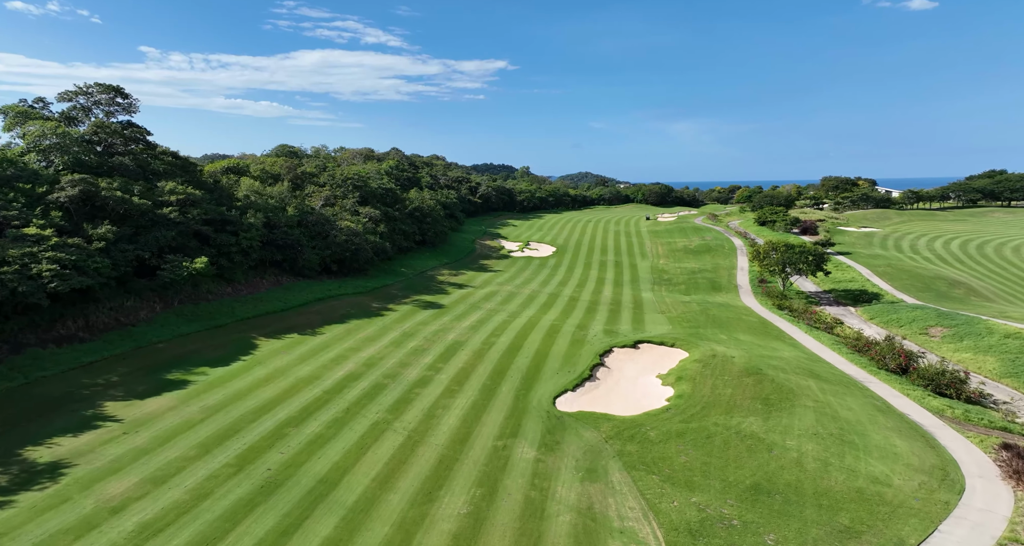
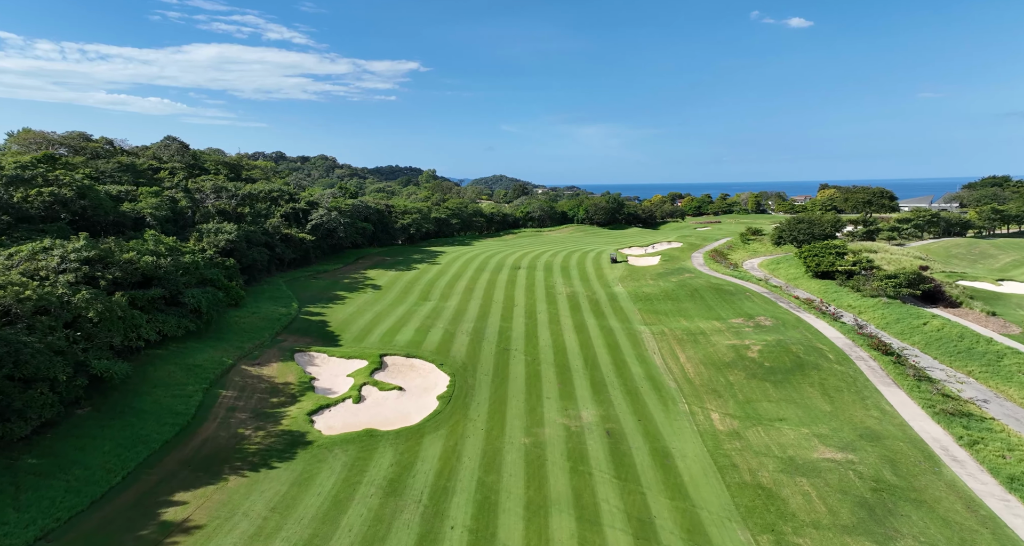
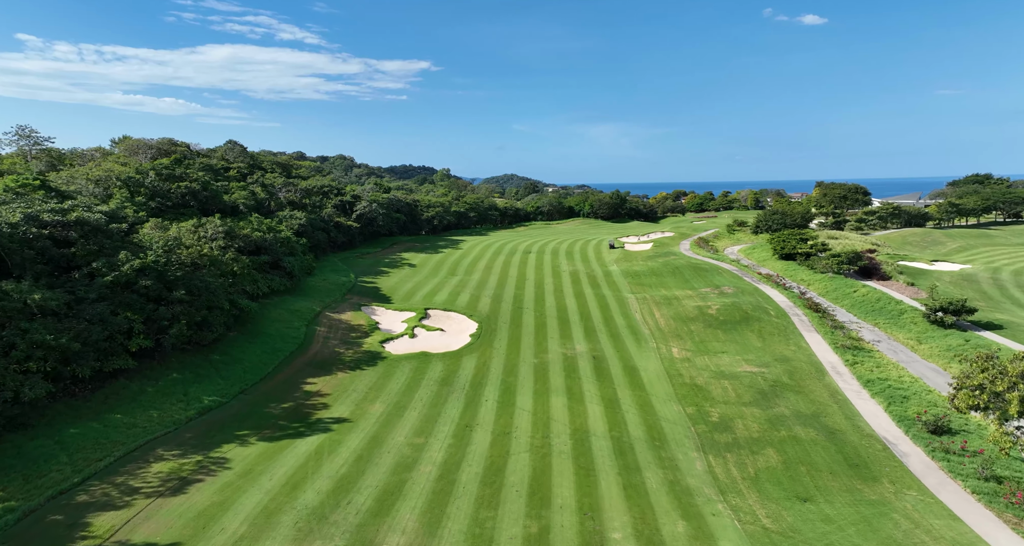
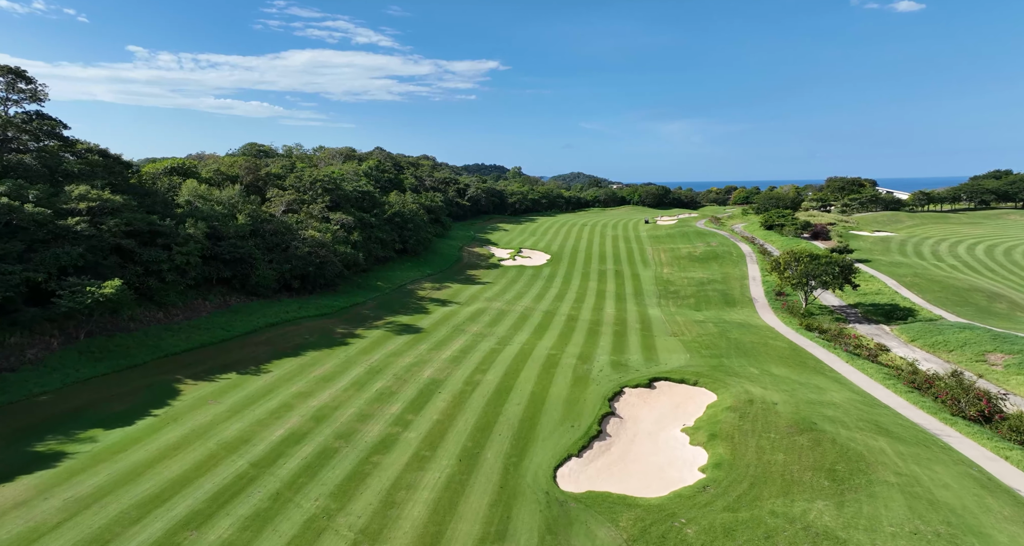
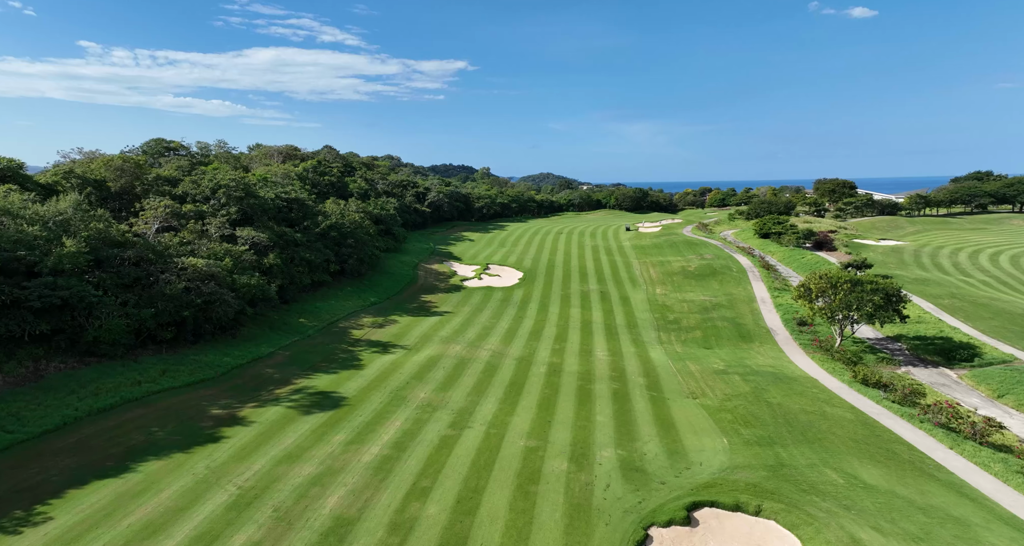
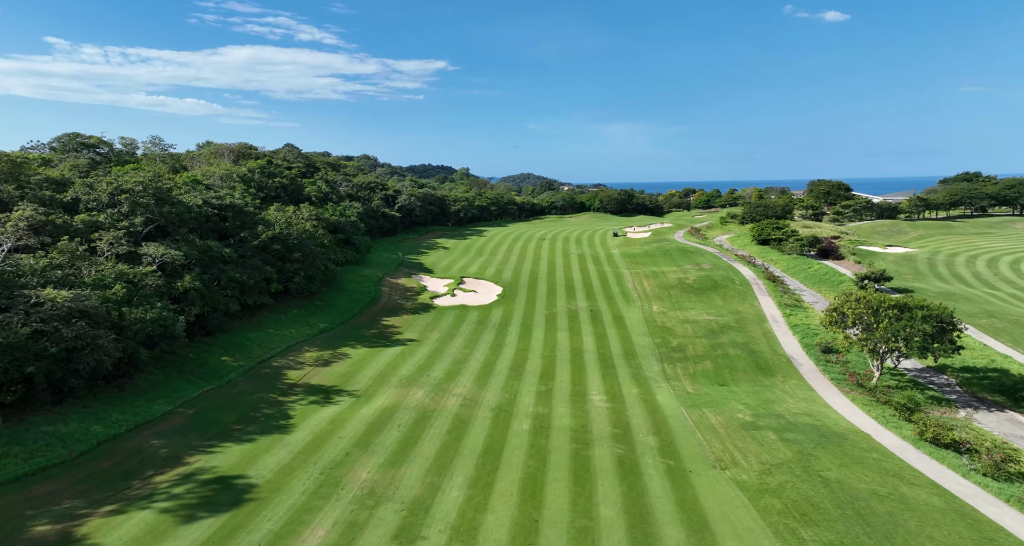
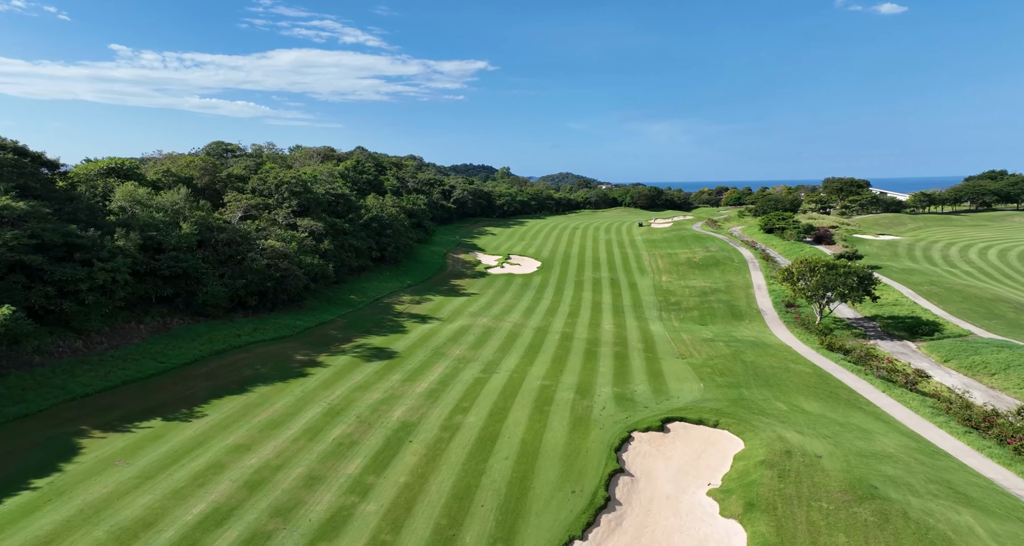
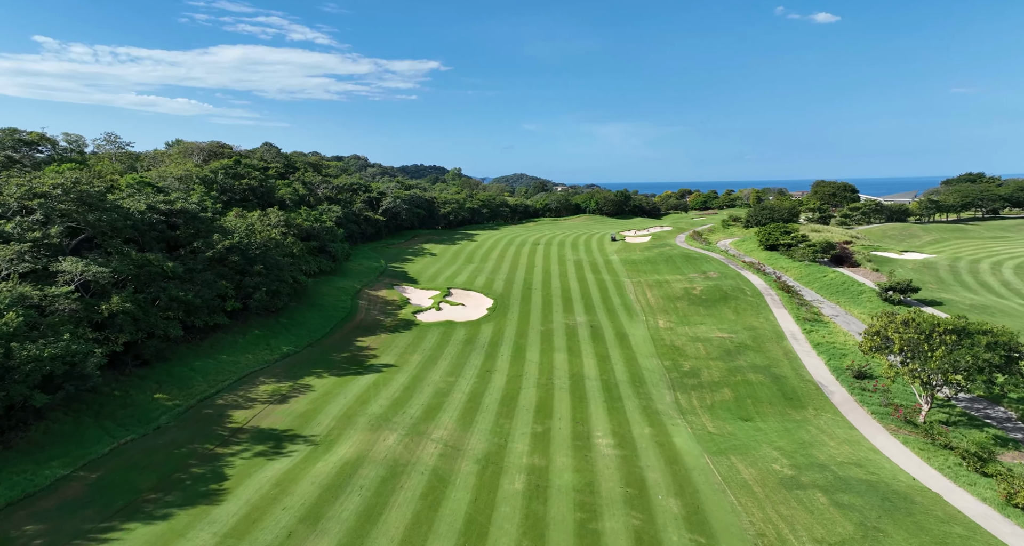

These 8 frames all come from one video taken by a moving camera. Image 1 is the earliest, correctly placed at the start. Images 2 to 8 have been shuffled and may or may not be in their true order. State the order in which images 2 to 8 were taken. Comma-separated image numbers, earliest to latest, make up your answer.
4, 7, 5, 6, 8, 3, 2
